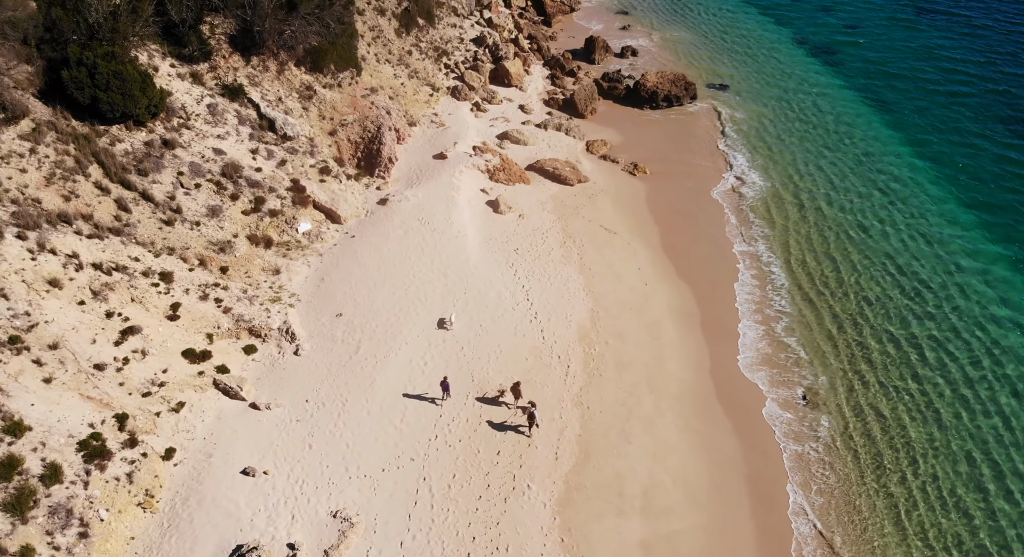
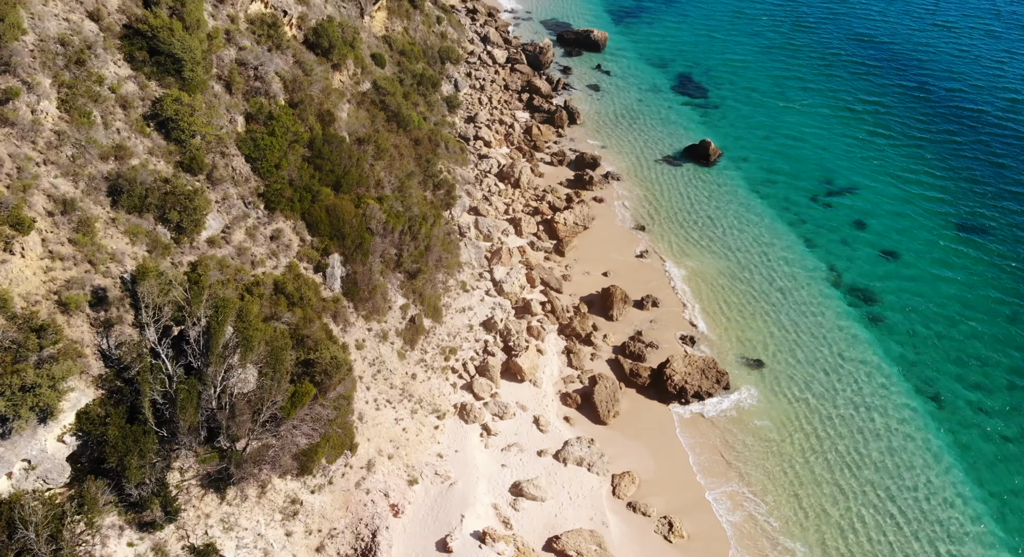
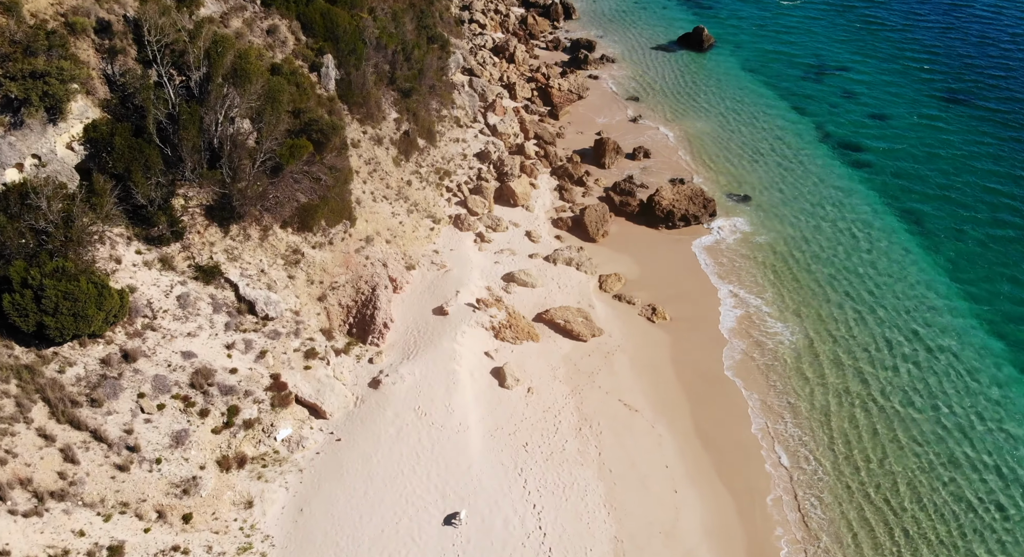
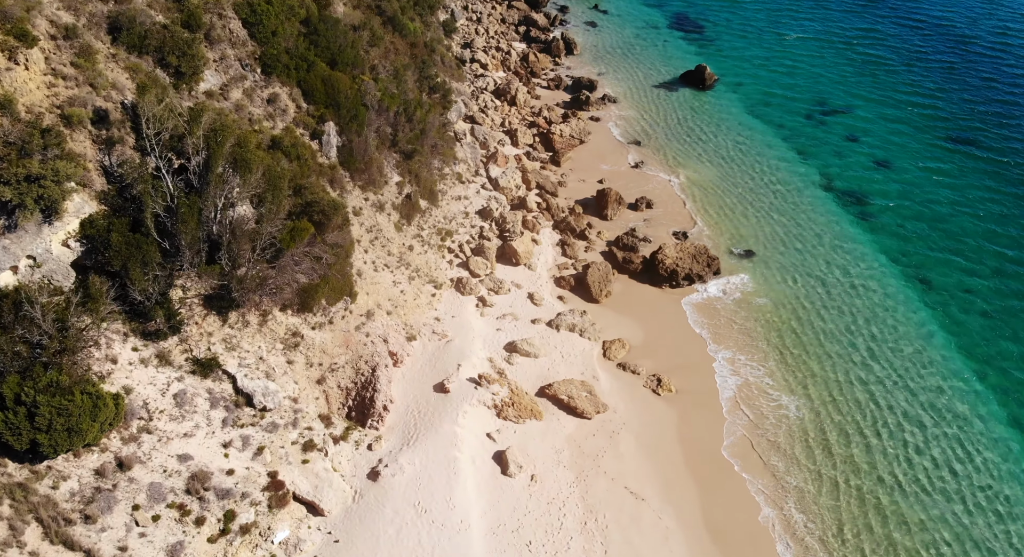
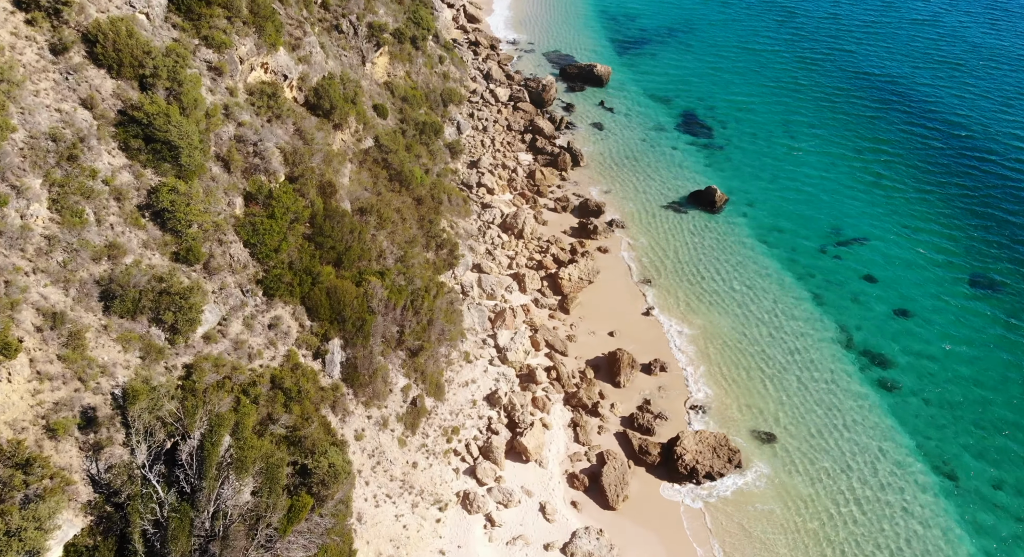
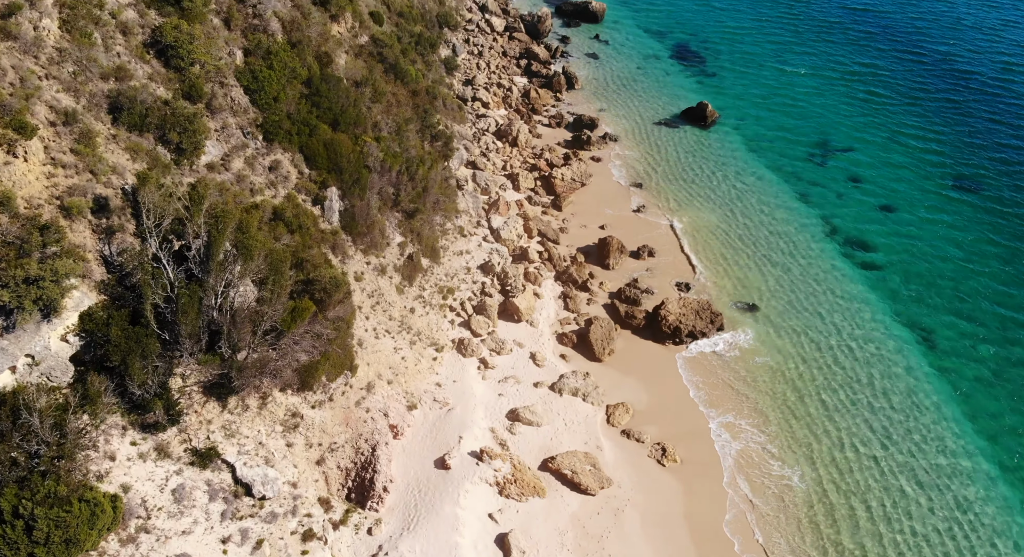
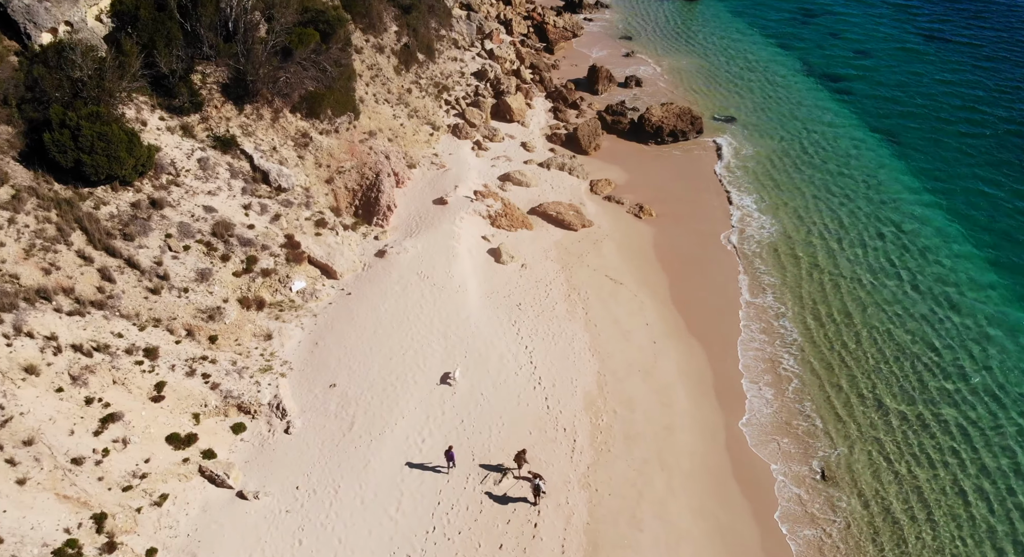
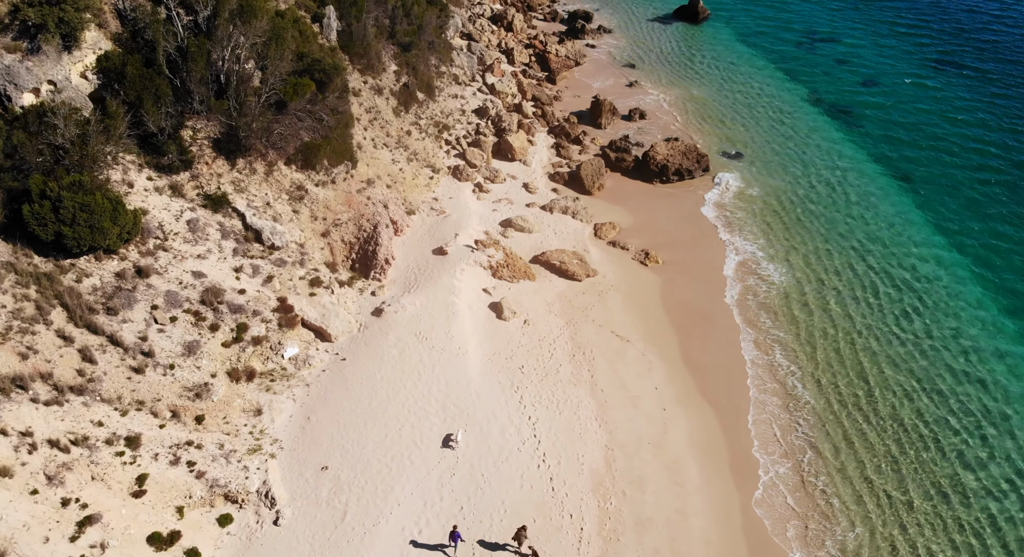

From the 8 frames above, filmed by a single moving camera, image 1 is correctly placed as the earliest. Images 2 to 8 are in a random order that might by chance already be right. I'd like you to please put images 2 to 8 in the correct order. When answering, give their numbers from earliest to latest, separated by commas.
7, 8, 3, 4, 6, 2, 5
